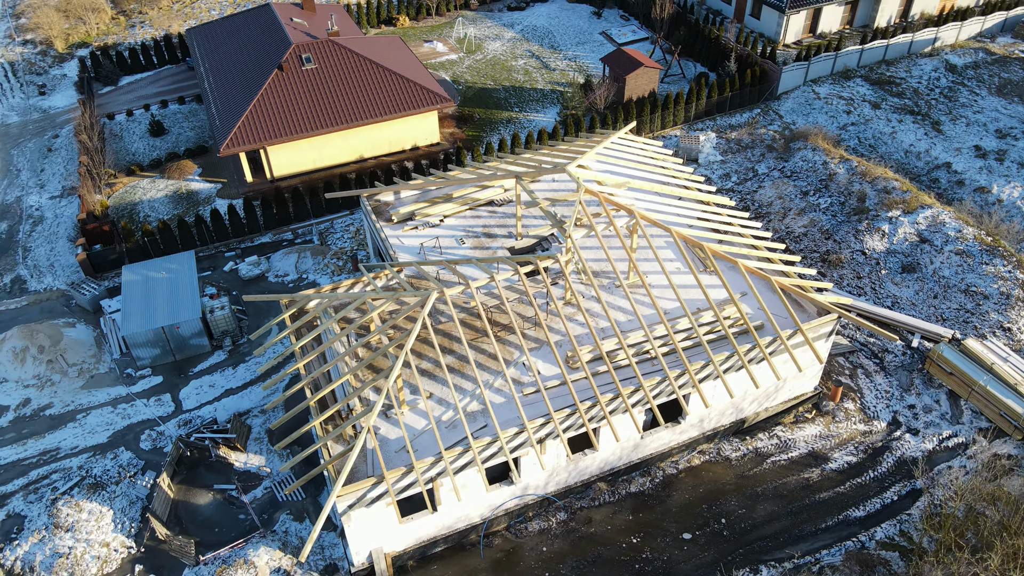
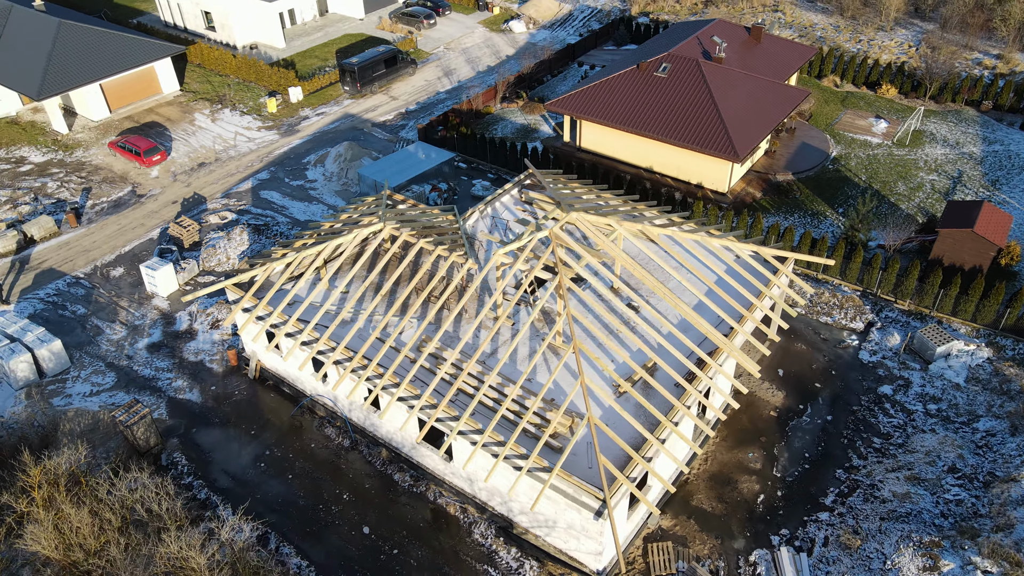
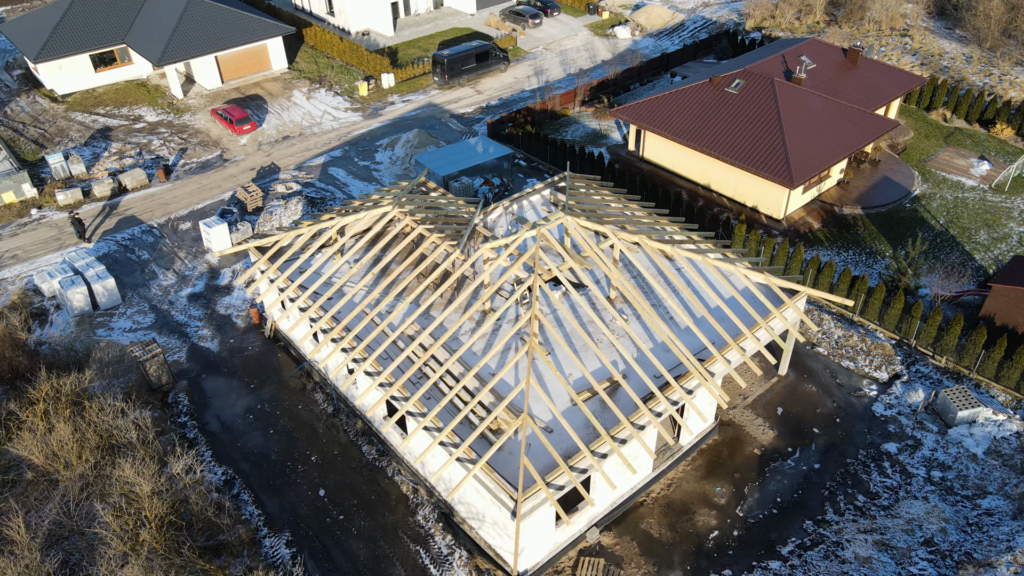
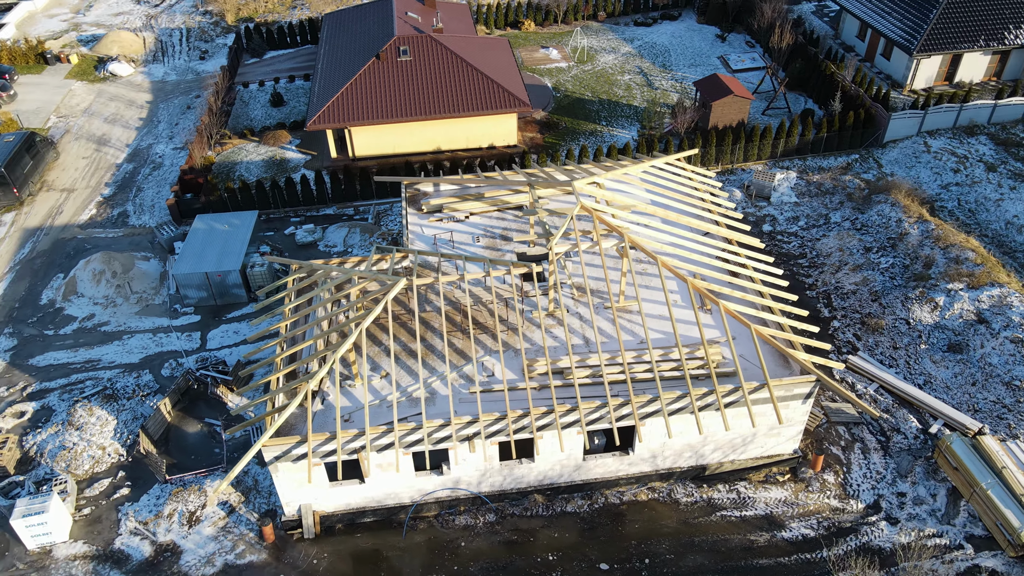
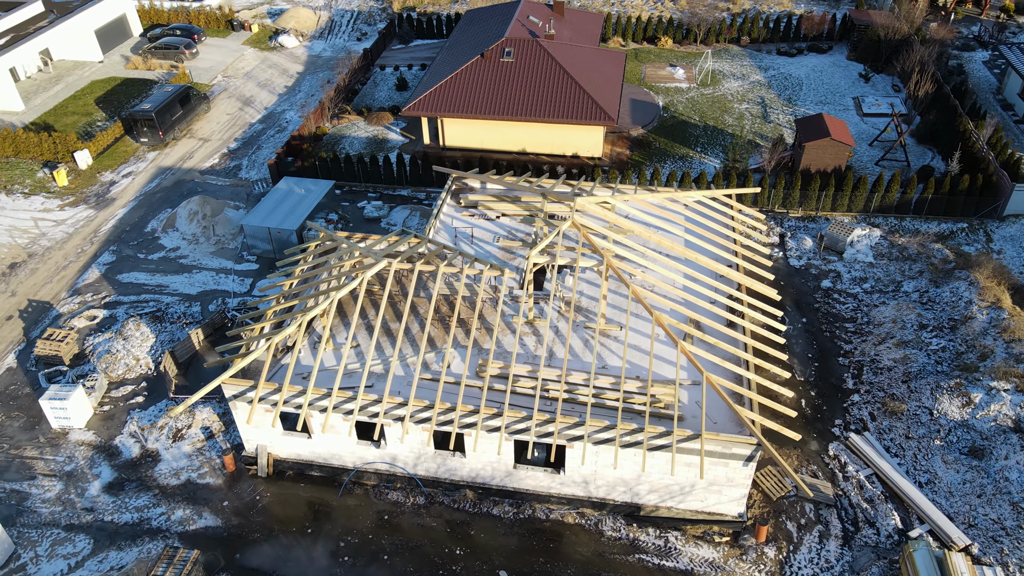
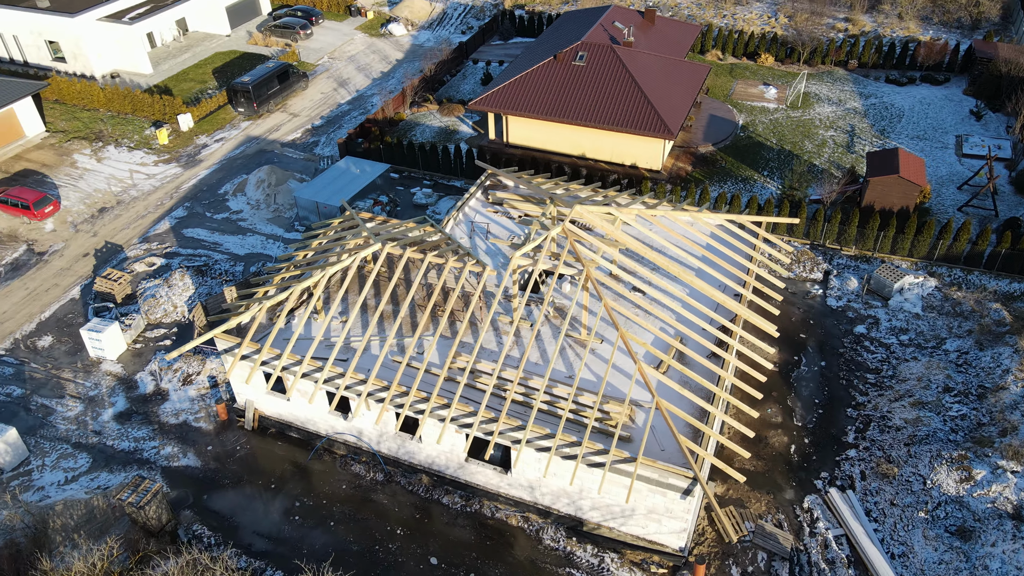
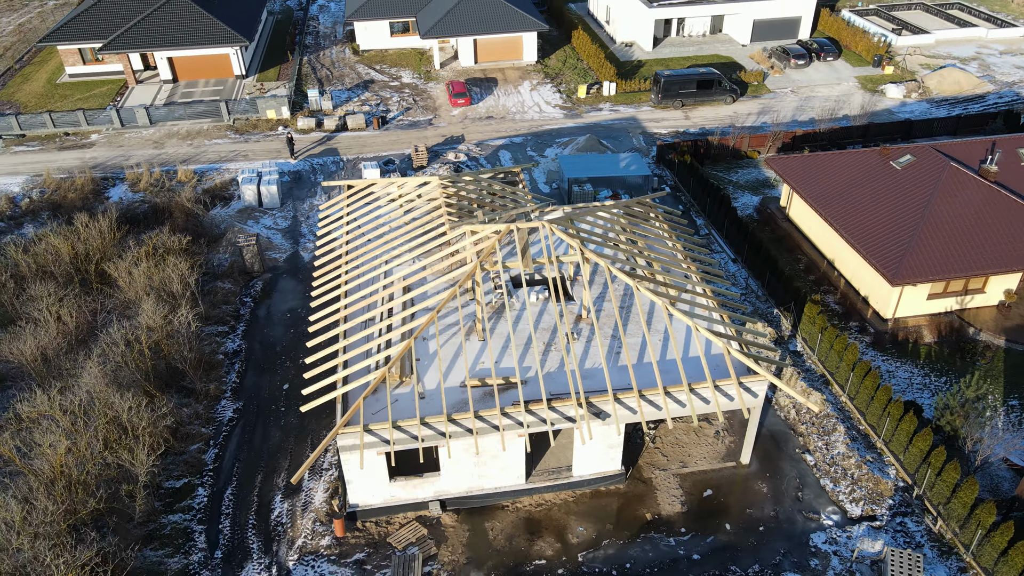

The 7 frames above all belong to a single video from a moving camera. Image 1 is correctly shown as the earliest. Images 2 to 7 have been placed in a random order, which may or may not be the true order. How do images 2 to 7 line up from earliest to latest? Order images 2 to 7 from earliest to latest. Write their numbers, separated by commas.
4, 5, 6, 2, 3, 7
